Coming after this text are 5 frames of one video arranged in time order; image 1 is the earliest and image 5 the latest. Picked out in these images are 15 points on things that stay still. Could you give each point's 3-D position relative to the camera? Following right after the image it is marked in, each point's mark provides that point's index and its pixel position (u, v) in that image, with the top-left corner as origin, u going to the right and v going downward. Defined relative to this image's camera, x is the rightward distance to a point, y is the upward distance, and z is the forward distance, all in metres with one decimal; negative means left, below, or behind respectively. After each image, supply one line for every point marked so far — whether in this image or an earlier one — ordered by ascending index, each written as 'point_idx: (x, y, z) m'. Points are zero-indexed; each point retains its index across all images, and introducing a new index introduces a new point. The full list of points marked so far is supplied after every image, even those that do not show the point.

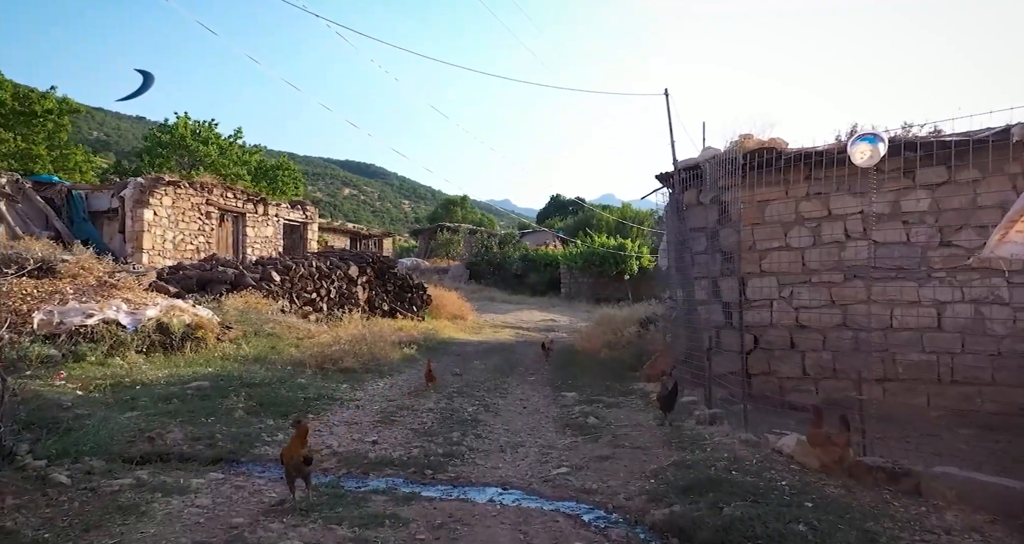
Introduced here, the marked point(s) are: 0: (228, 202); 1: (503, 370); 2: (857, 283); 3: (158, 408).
0: (-5.9, +1.5, +12.6) m
1: (-0.1, -1.2, +7.6) m
2: (+2.9, -0.1, +5.2) m
3: (-2.3, -0.9, +3.9) m
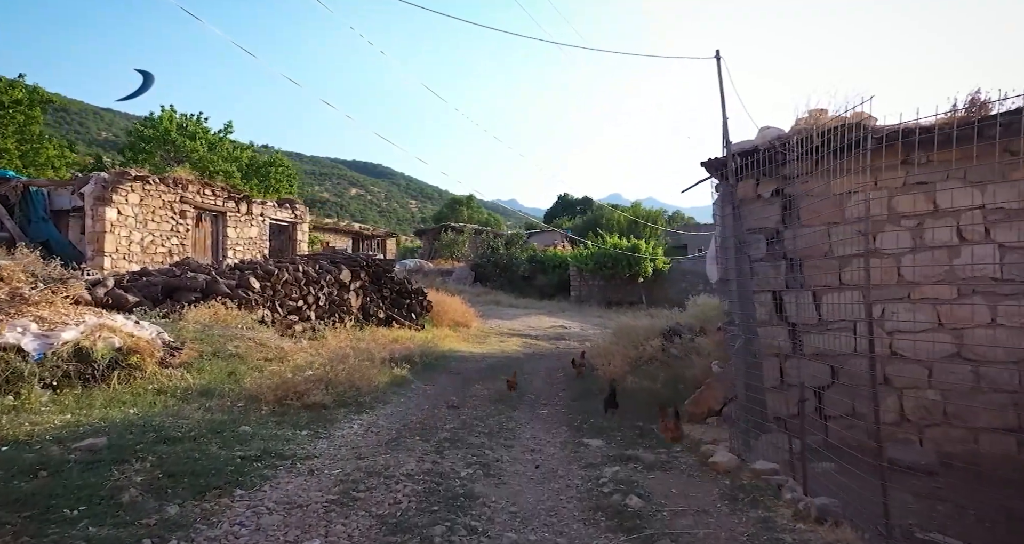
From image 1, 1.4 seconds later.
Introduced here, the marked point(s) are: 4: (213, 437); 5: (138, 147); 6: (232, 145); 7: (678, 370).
0: (-5.7, +1.4, +11.5) m
1: (0.0, -1.3, +6.4) m
2: (+2.9, -0.2, +3.9) m
3: (-2.2, -1.0, +2.7) m
4: (-1.8, -1.0, +3.7) m
5: (-10.3, +3.5, +17.0) m
6: (-8.8, +4.0, +19.3) m
7: (+1.8, -1.0, +6.5) m
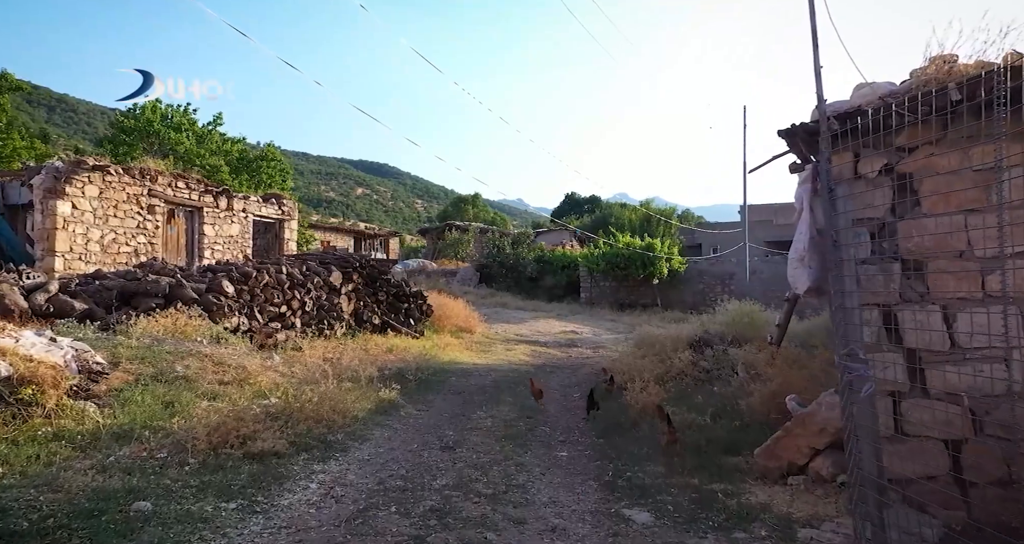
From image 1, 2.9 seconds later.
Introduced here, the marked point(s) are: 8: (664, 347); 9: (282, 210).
0: (-5.6, +1.3, +10.3) m
1: (+0.1, -1.4, +5.1) m
2: (+3.0, -0.2, +2.6) m
3: (-2.2, -1.0, +1.5) m
4: (-1.8, -1.0, +2.5) m
5: (-10.2, +3.4, +15.9) m
6: (-8.6, +3.9, +18.2) m
7: (+1.8, -1.1, +5.2) m
8: (+2.3, -1.1, +9.2) m
9: (-4.8, +1.3, +12.8) m
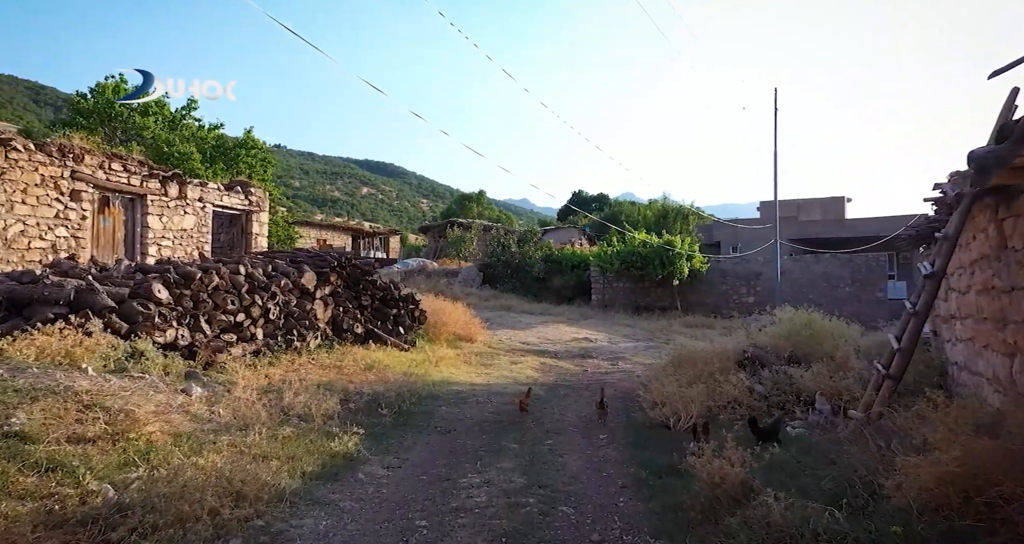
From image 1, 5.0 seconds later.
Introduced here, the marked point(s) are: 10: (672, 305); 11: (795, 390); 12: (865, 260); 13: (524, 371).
0: (-5.5, +1.3, +8.5) m
1: (+0.1, -1.4, +3.3) m
2: (+3.0, -0.2, +0.8) m
3: (-2.2, -1.0, -0.3) m
4: (-1.8, -1.1, +0.7) m
5: (-10.0, +3.4, +14.1) m
6: (-8.4, +3.9, +16.4) m
7: (+1.9, -1.1, +3.4) m
8: (+2.4, -1.1, +7.4) m
9: (-4.7, +1.3, +11.0) m
10: (+5.1, -1.0, +19.6) m
11: (+3.1, -1.3, +6.7) m
12: (+9.6, +0.3, +16.8) m
13: (+0.2, -1.6, +10.0) m
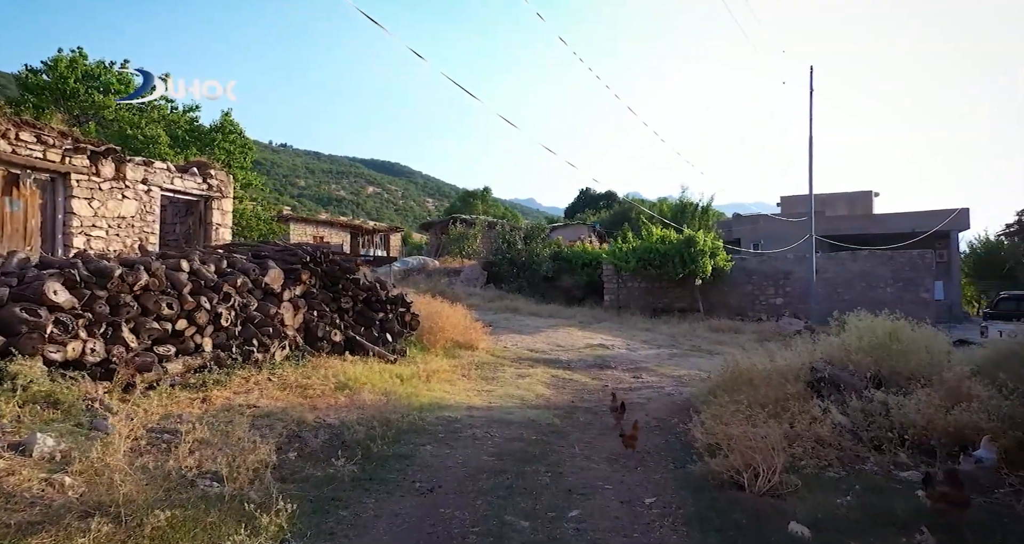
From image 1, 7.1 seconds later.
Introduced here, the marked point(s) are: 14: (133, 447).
0: (-5.4, +1.4, +6.8) m
1: (+0.1, -1.3, +1.6) m
2: (+3.0, -0.2, -1.0) m
3: (-2.2, -1.0, -2.0) m
4: (-1.8, -1.0, -1.0) m
5: (-9.9, +3.5, +12.5) m
6: (-8.3, +4.0, +14.8) m
7: (+1.9, -1.0, +1.6) m
8: (+2.4, -1.1, +5.6) m
9: (-4.6, +1.3, +9.3) m
10: (+5.3, -1.0, +17.8) m
11: (+3.1, -1.3, +4.9) m
12: (+9.8, +0.3, +15.0) m
13: (+0.3, -1.6, +8.3) m
14: (-2.2, -1.0, +3.6) m
